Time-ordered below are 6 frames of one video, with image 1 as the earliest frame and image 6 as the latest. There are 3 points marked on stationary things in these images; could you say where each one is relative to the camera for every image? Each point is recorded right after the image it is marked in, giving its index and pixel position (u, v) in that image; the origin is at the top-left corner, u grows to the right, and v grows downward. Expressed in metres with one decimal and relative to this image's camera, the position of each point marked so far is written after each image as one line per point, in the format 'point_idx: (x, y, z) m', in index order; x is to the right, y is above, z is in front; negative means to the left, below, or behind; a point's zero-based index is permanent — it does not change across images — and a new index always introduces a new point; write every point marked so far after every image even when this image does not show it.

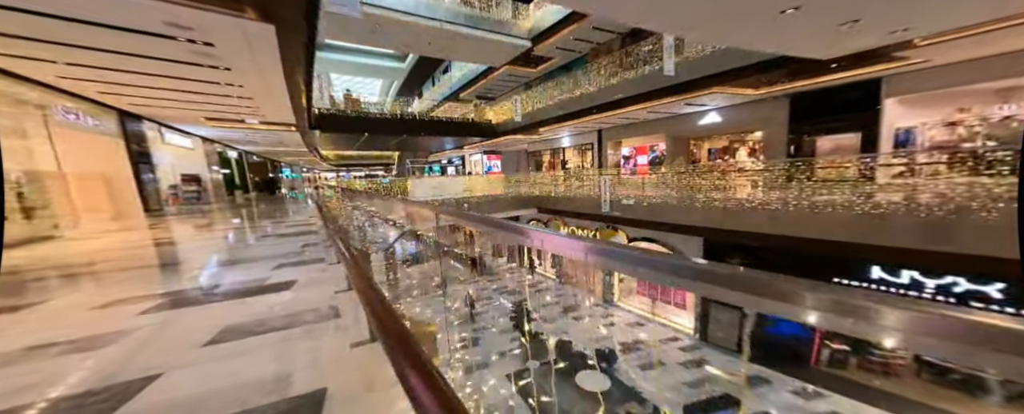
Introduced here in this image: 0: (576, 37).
0: (+2.0, +5.4, +9.9) m
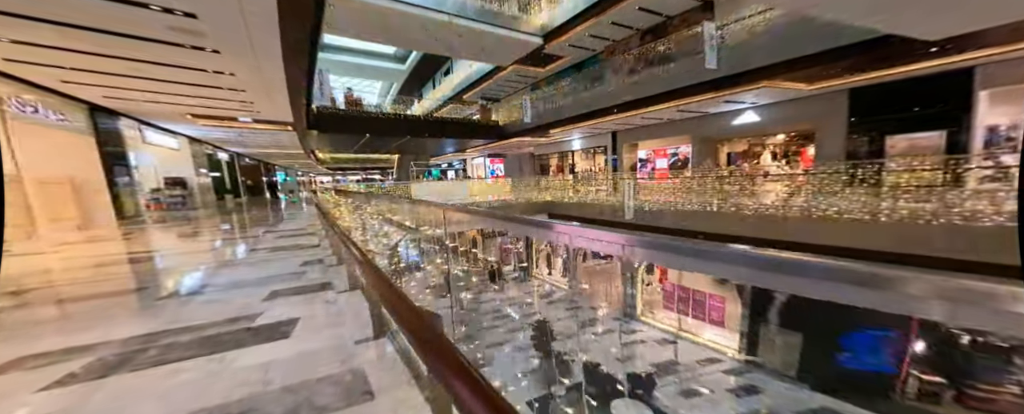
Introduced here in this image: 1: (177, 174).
0: (+2.3, +5.2, +9.5) m
1: (-12.2, +1.2, +11.6) m
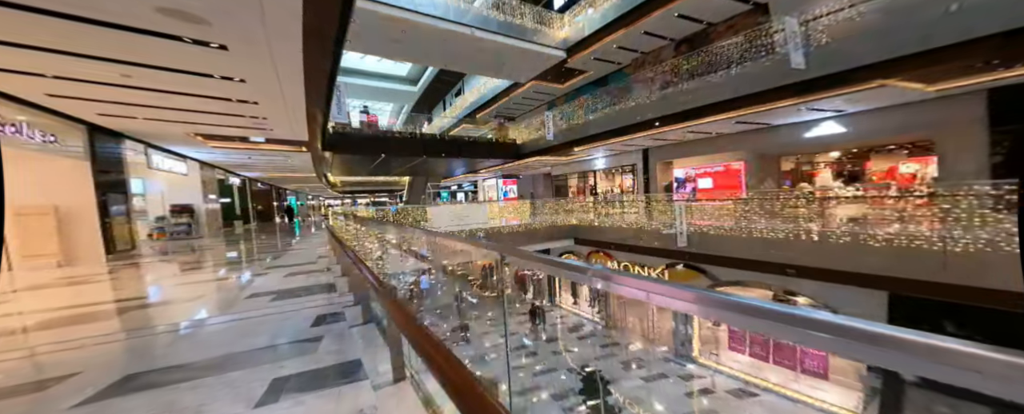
0: (+3.0, +4.5, +9.0) m
1: (-11.5, +0.2, +11.1) m
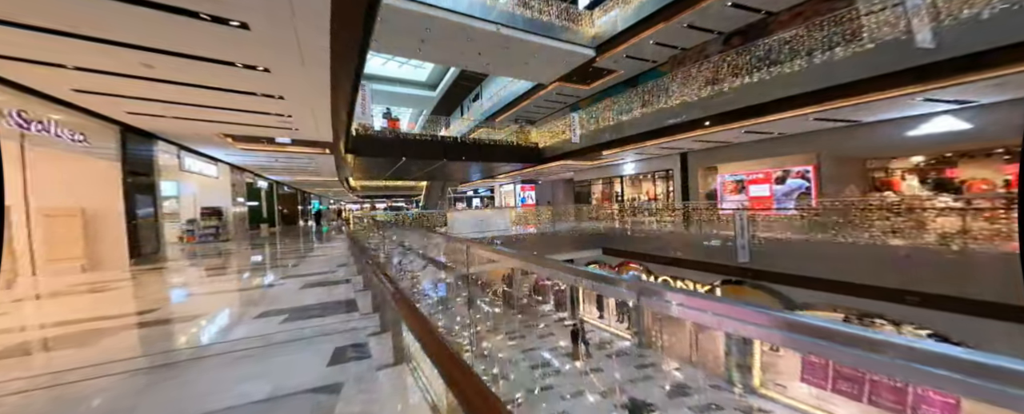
0: (+3.8, +4.3, +8.4) m
1: (-10.5, +0.1, +11.3) m
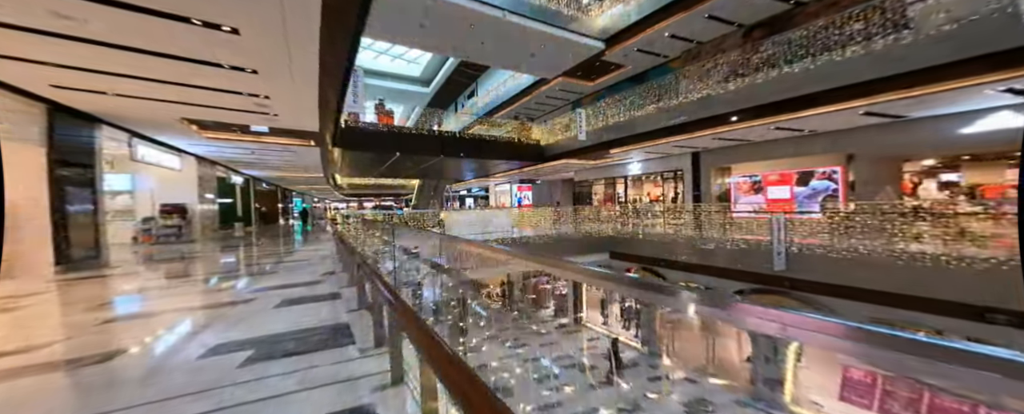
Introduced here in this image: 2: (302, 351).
0: (+3.9, +4.3, +8.0) m
1: (-10.6, +0.2, +10.3) m
2: (-1.8, -1.2, +2.8) m
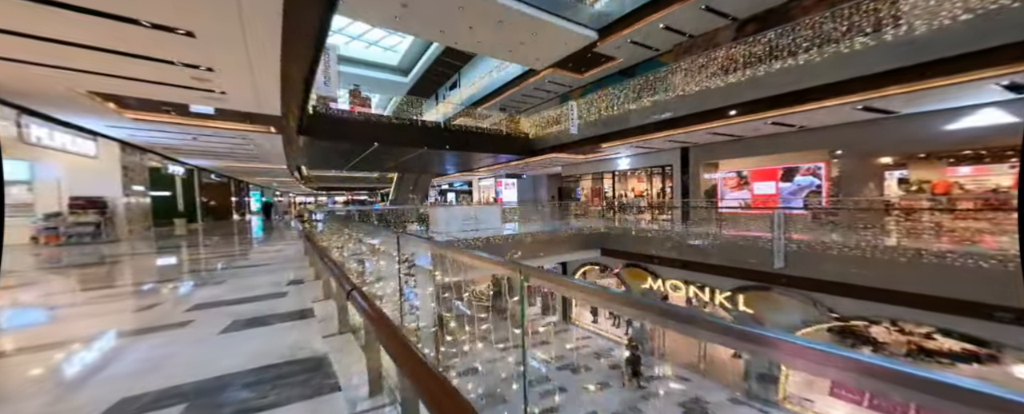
0: (+3.6, +4.4, +7.8) m
1: (-11.1, +0.4, +8.9) m
2: (-1.7, -1.2, +2.3) m
